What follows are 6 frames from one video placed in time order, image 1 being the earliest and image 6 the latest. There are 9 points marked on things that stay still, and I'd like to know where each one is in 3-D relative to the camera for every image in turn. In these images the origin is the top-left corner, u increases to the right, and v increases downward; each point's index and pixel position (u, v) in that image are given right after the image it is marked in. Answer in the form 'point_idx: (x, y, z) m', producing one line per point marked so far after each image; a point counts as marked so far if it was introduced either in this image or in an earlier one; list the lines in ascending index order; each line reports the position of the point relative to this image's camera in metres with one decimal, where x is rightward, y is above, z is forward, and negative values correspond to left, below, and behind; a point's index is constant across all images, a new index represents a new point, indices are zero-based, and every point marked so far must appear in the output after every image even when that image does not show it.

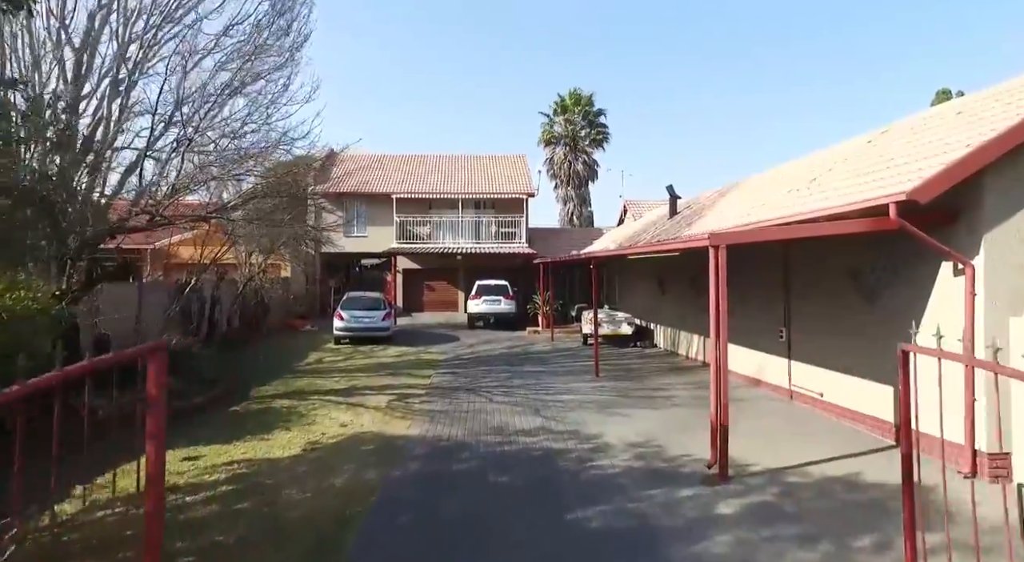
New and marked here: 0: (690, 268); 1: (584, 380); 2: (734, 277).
0: (+4.1, +0.3, +12.8) m
1: (+1.4, -1.9, +10.8) m
2: (+4.3, +0.1, +10.9) m
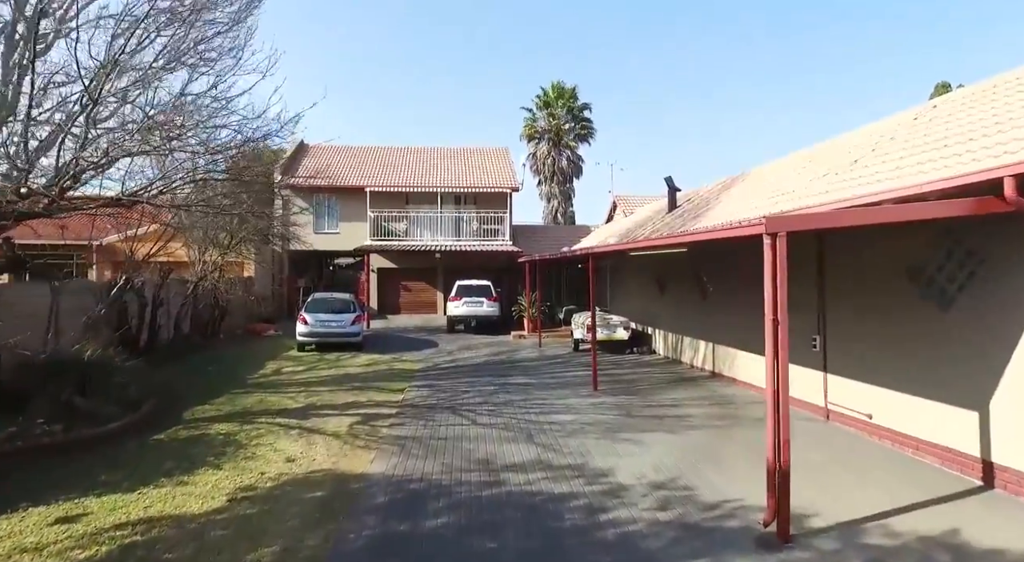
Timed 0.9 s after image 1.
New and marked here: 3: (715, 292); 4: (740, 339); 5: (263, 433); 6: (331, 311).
0: (+3.8, +0.3, +11.5) m
1: (+1.2, -1.9, +9.4) m
2: (+4.1, +0.1, +9.6) m
3: (+3.9, -0.2, +10.9) m
4: (+4.0, -1.0, +10.0) m
5: (-3.1, -1.9, +7.0) m
6: (-4.6, -0.8, +14.2) m
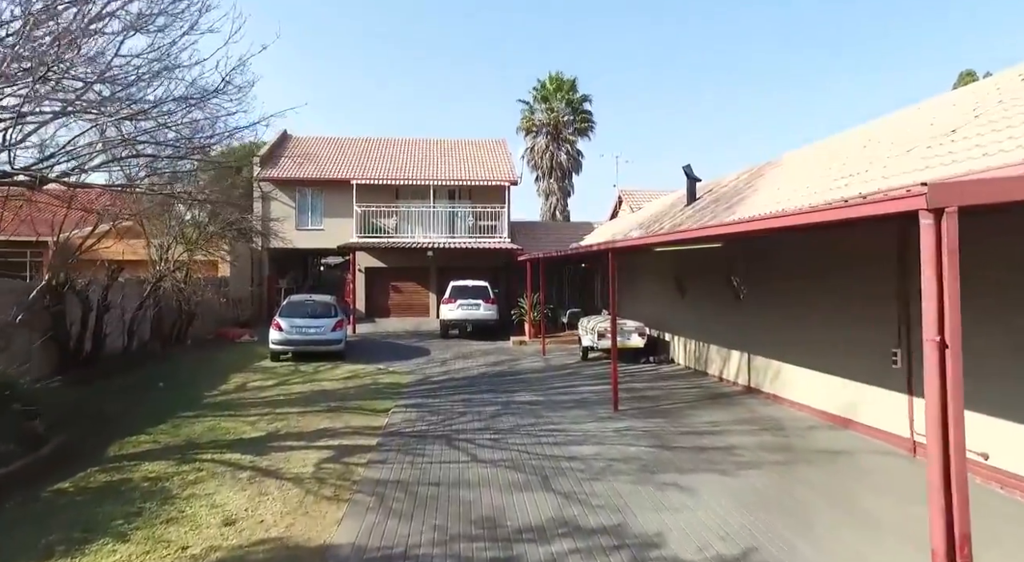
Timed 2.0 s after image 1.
0: (+3.8, +0.3, +10.1) m
1: (+1.2, -1.9, +7.9) m
2: (+4.1, +0.1, +8.2) m
3: (+4.0, -0.2, +9.4) m
4: (+4.1, -1.0, +8.5) m
5: (-3.0, -1.9, +5.4) m
6: (-4.6, -0.8, +12.6) m
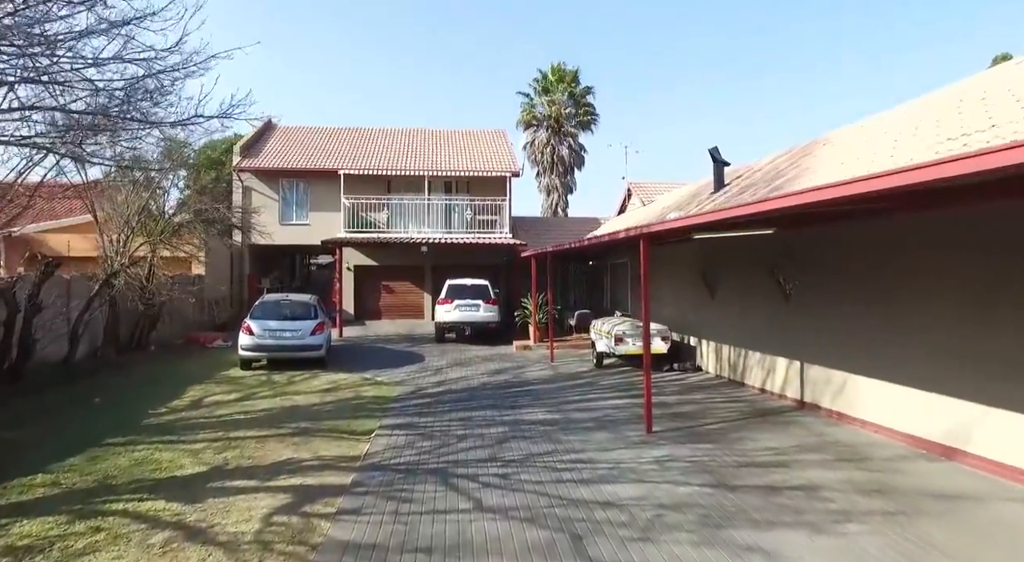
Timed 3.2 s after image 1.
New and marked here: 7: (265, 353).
0: (+4.0, +0.3, +8.6) m
1: (+1.4, -1.9, +6.4) m
2: (+4.3, +0.2, +6.7) m
3: (+4.1, -0.1, +7.9) m
4: (+4.2, -1.0, +7.0) m
5: (-2.9, -1.8, +3.9) m
6: (-4.5, -0.7, +11.0) m
7: (-4.7, -1.4, +10.6) m
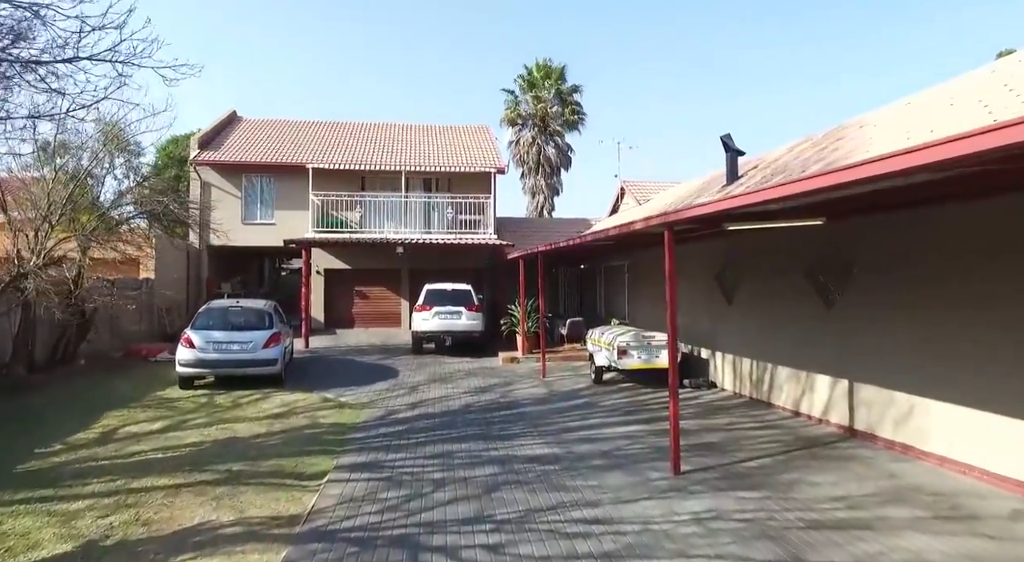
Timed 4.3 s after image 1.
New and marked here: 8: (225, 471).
0: (+3.8, +0.3, +7.2) m
1: (+1.3, -1.9, +5.0) m
2: (+4.2, +0.1, +5.3) m
3: (+4.0, -0.2, +6.6) m
4: (+4.1, -1.0, +5.7) m
5: (-2.8, -1.8, +2.3) m
6: (-4.7, -0.8, +9.4) m
7: (-4.9, -1.4, +9.0) m
8: (-2.8, -1.8, +5.4) m
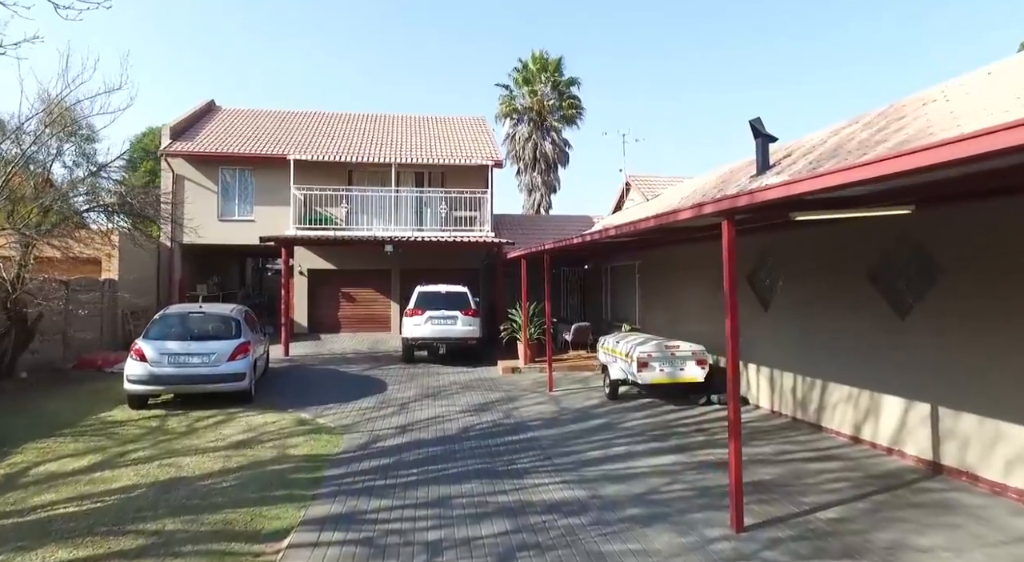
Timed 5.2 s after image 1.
0: (+3.9, +0.3, +6.1) m
1: (+1.4, -1.9, +3.8) m
2: (+4.3, +0.1, +4.2) m
3: (+4.1, -0.2, +5.4) m
4: (+4.2, -1.0, +4.5) m
5: (-2.7, -1.8, +1.0) m
6: (-4.6, -0.8, +8.1) m
7: (-4.8, -1.4, +7.7) m
8: (-2.7, -1.8, +4.2) m
